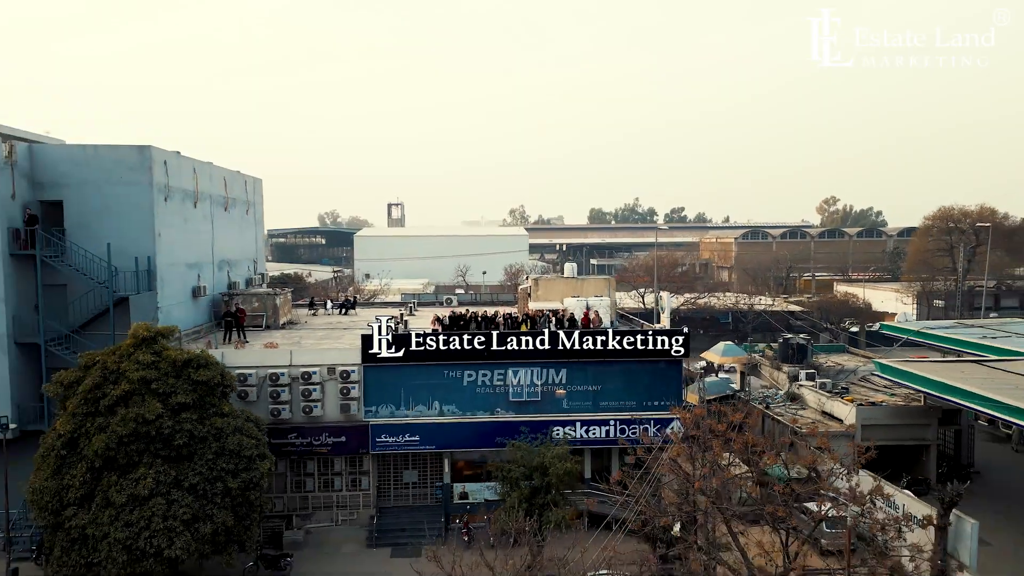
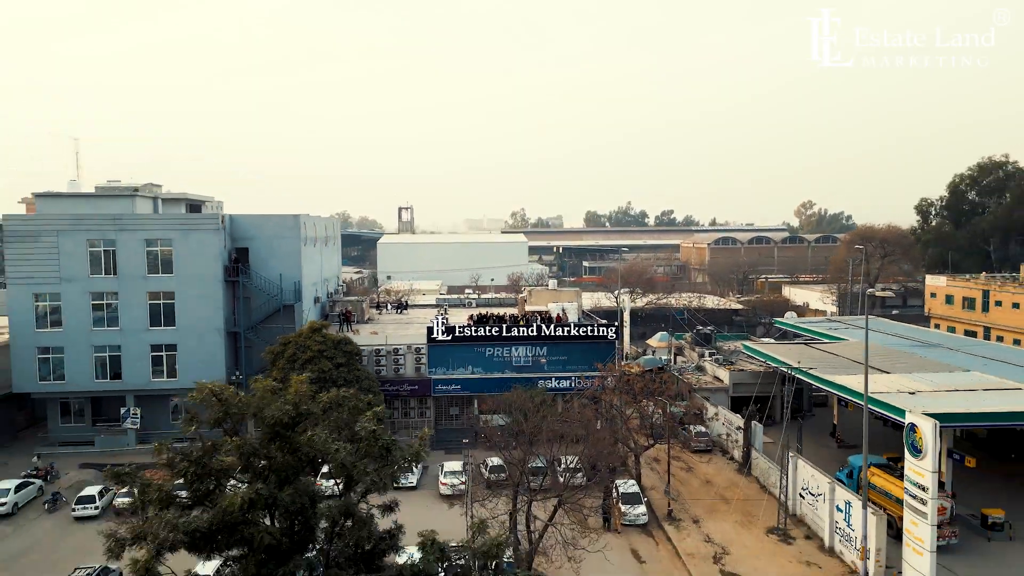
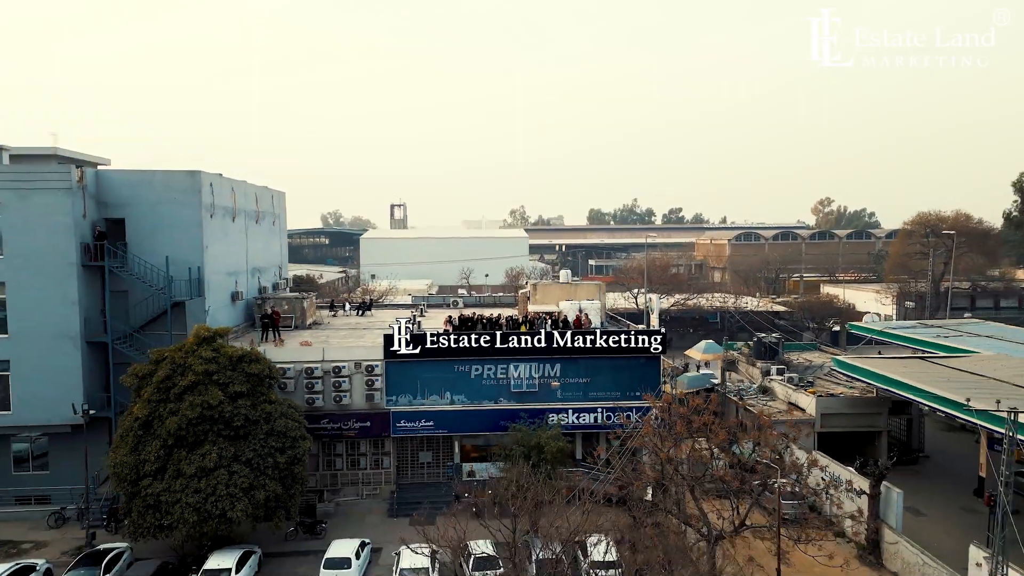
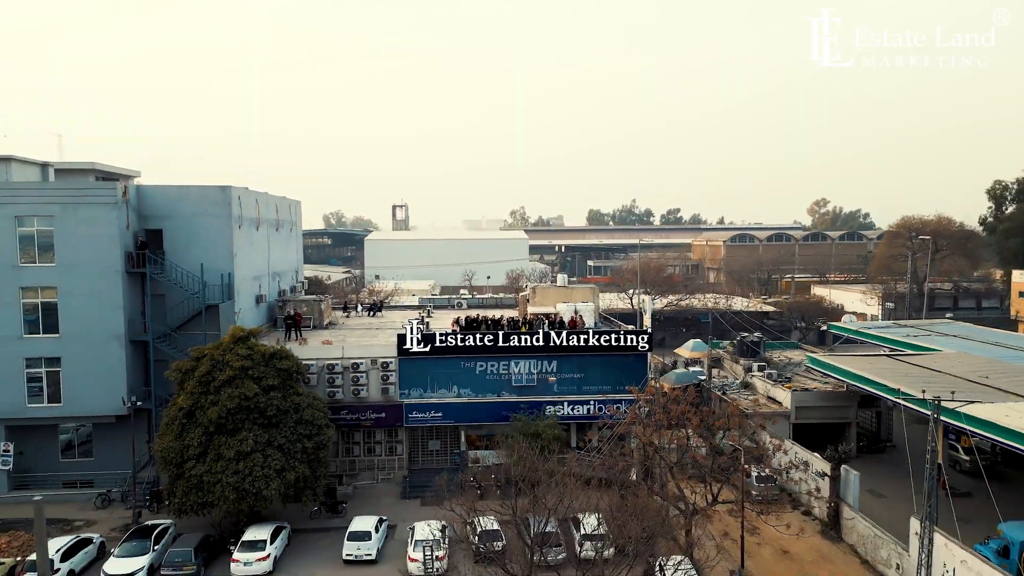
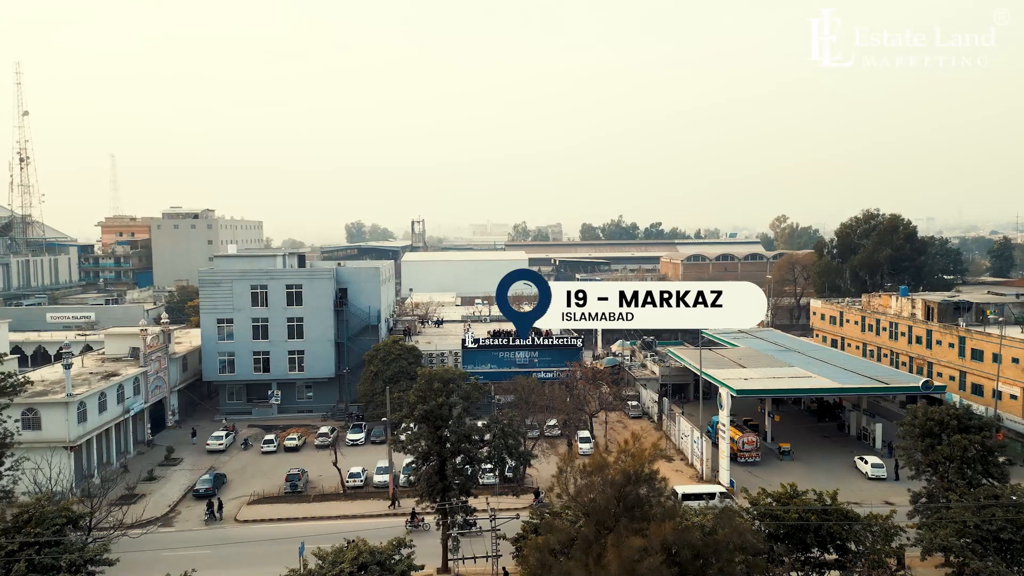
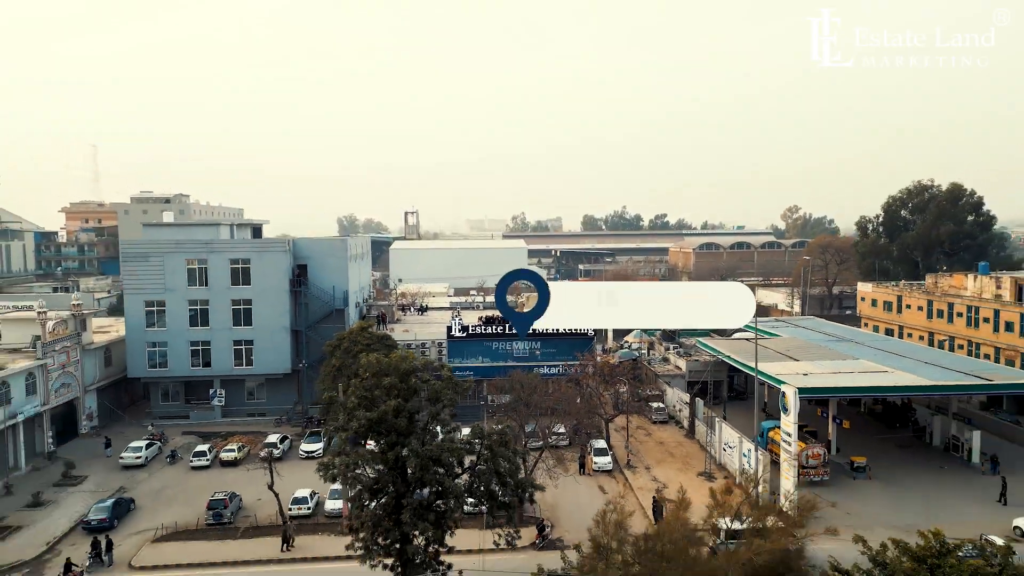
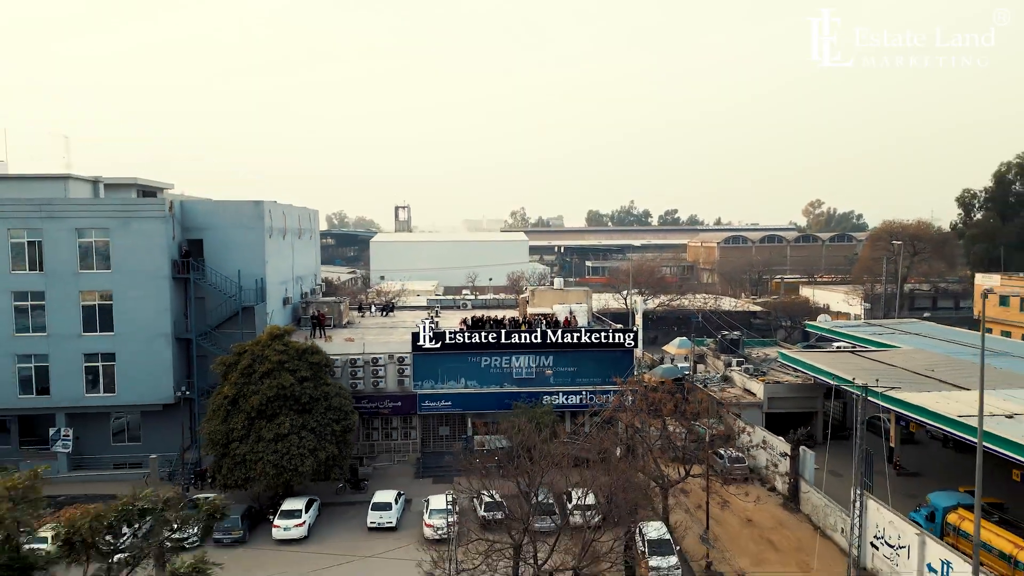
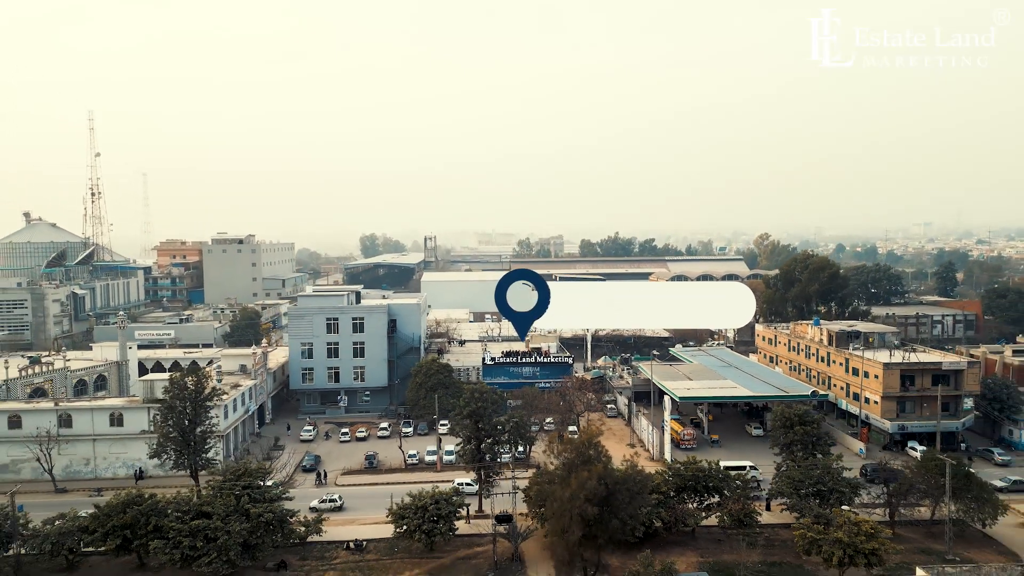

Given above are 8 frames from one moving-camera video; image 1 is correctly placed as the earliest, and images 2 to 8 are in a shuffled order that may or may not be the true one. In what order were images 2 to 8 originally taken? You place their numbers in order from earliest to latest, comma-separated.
3, 4, 7, 2, 6, 5, 8
